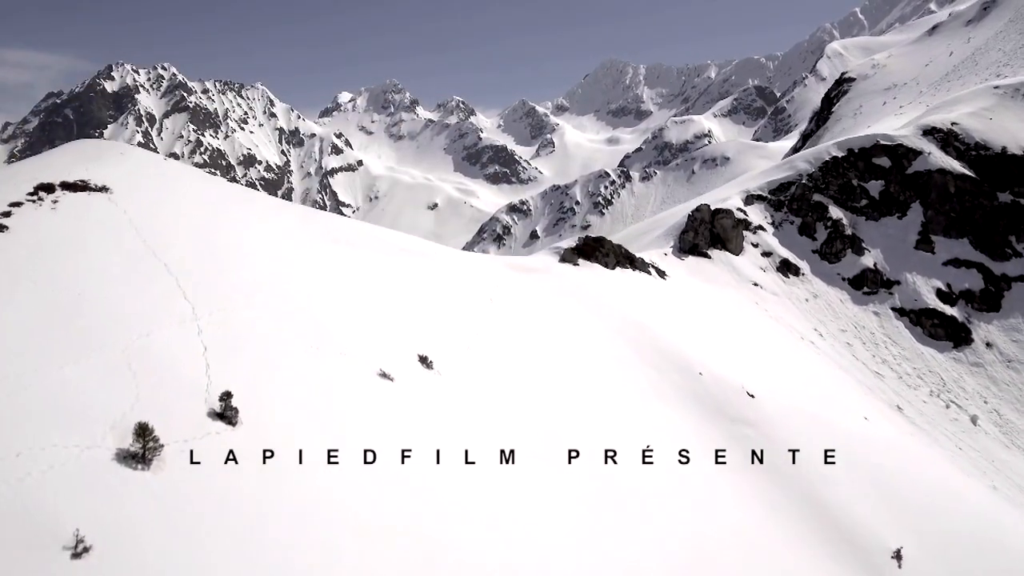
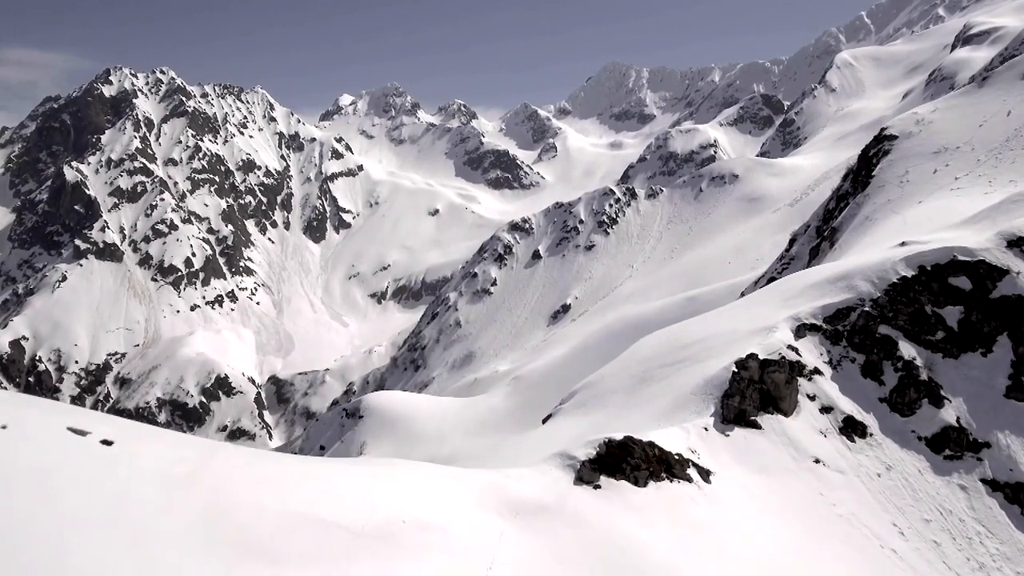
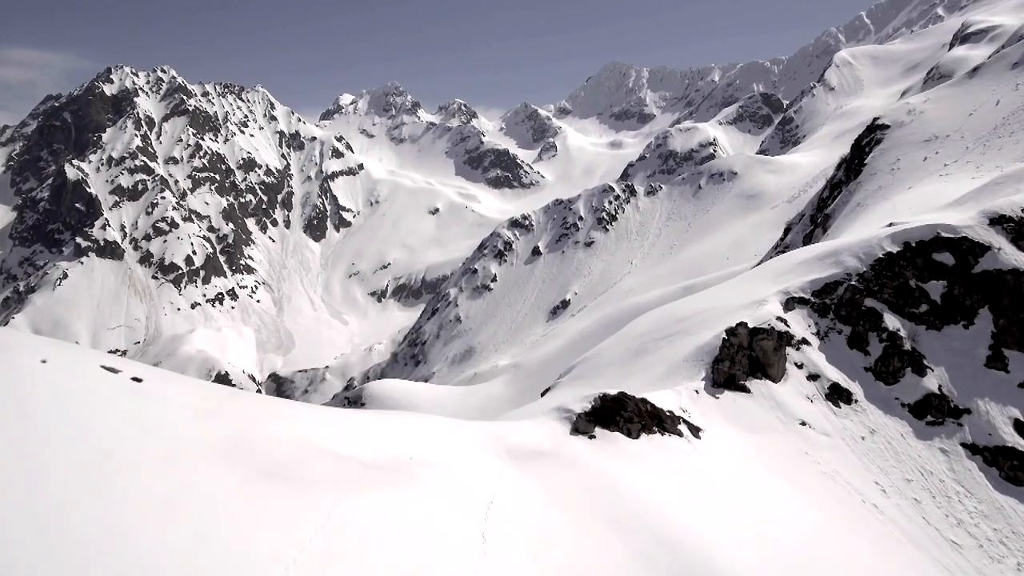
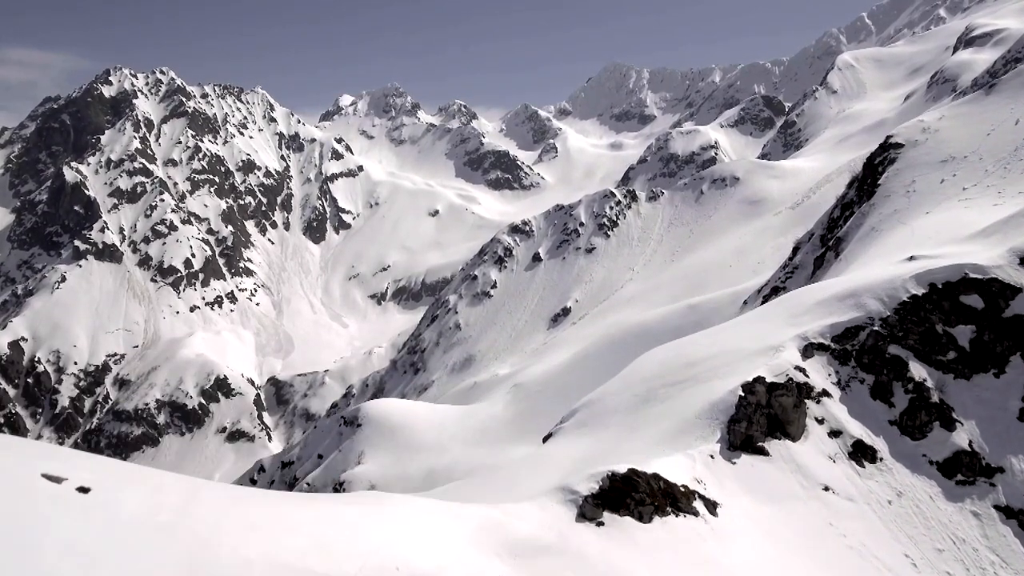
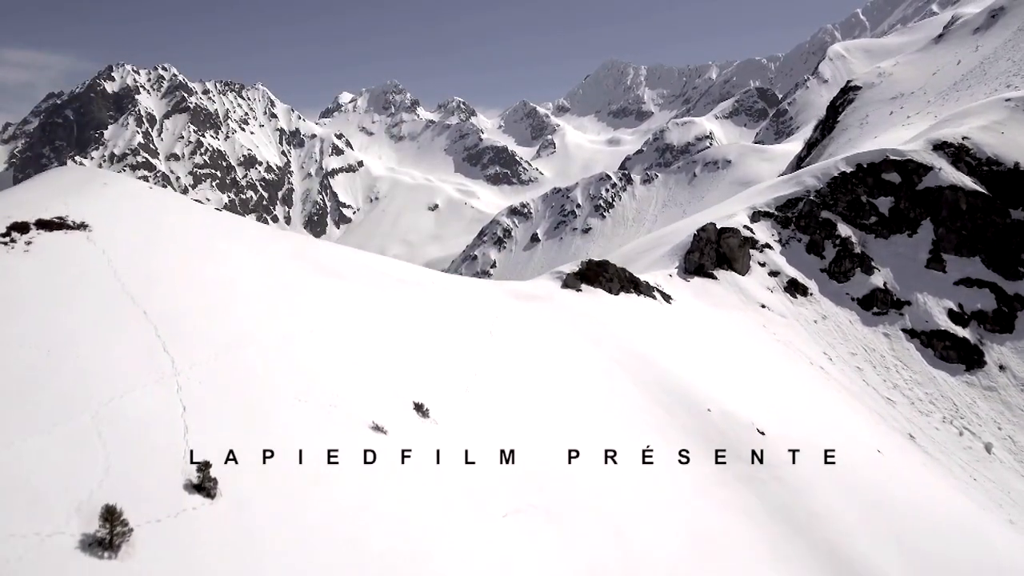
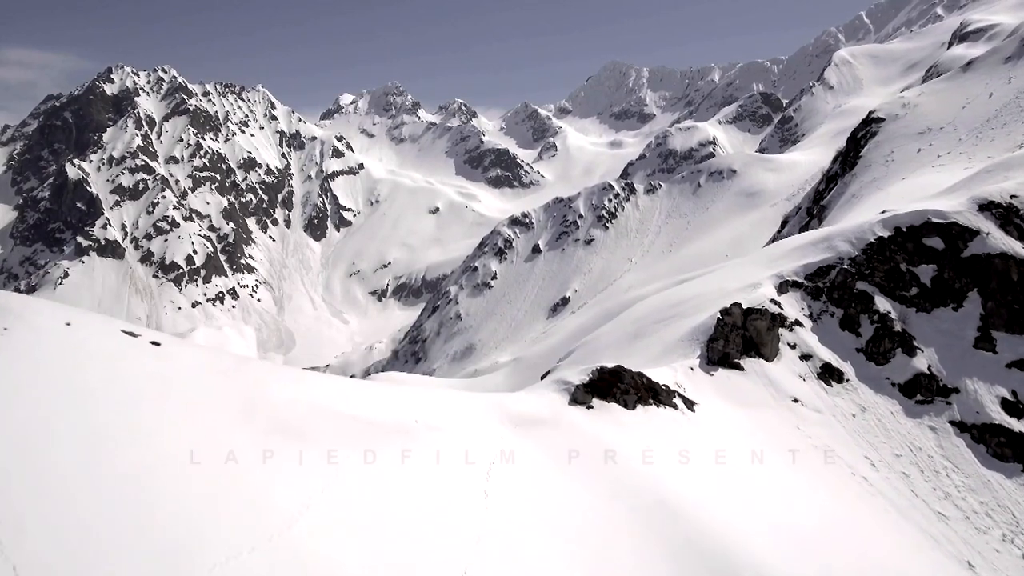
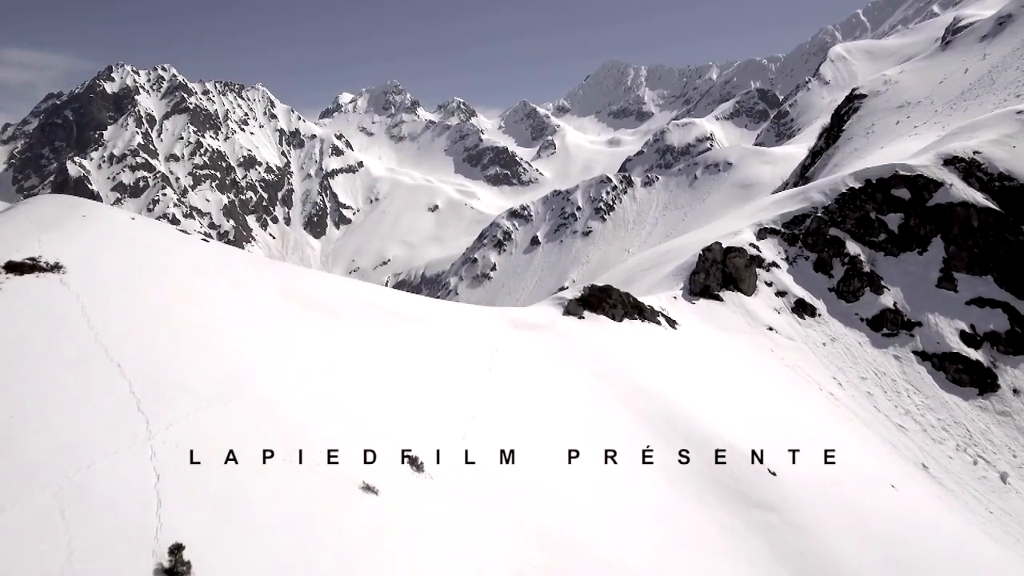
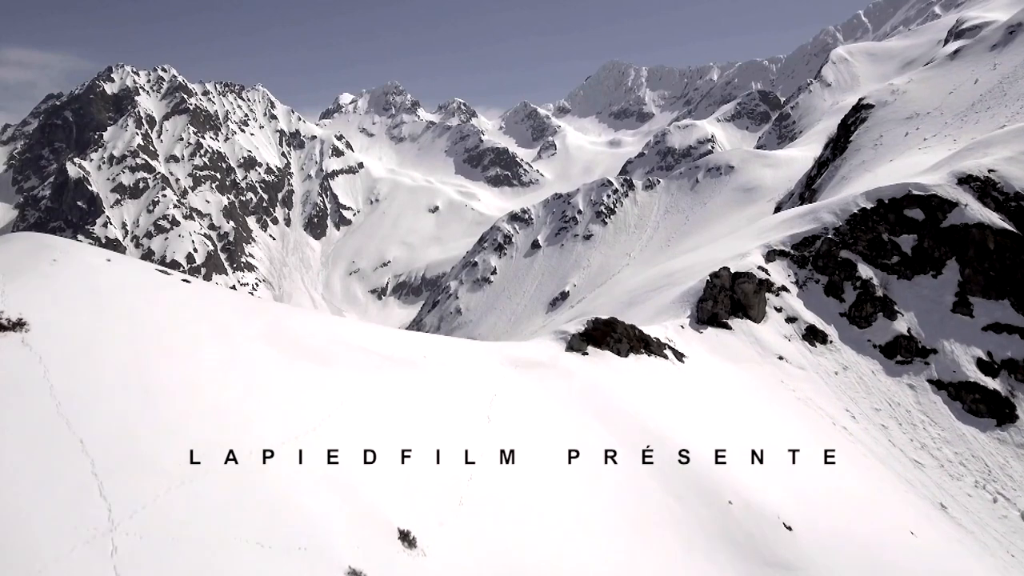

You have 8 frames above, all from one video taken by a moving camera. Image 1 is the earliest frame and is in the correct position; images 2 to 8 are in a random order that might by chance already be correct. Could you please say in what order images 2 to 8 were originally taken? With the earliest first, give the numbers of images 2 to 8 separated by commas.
5, 7, 8, 6, 3, 2, 4
